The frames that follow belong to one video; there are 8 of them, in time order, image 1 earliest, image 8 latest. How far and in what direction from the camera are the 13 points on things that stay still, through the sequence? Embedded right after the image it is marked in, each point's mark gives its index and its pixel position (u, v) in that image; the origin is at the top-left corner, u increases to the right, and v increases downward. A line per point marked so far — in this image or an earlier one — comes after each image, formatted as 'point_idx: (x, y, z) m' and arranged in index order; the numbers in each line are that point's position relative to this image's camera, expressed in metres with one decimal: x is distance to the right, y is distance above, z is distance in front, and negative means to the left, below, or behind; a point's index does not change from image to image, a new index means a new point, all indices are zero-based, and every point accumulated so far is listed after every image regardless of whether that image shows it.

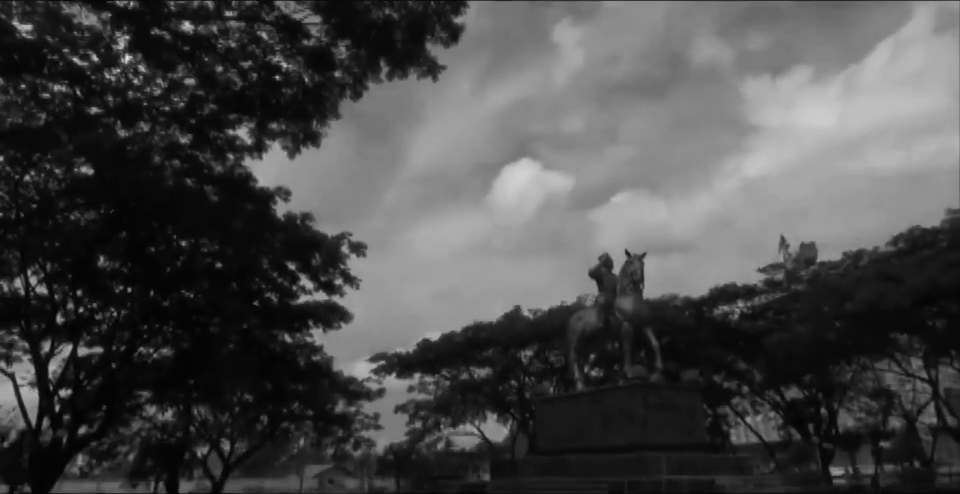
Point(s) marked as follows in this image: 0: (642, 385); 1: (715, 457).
0: (+5.0, -4.2, +19.2) m
1: (+7.1, -6.4, +18.9) m
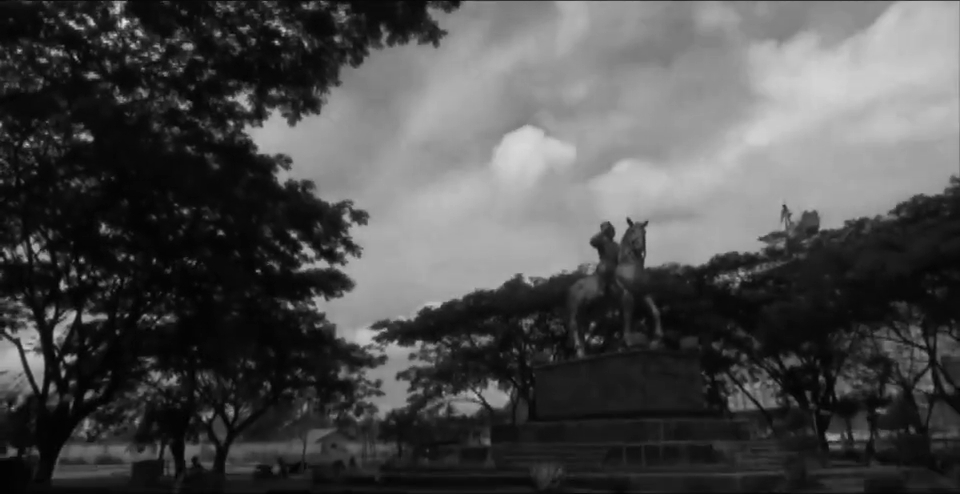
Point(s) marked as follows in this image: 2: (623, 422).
0: (+5.0, -3.2, +19.3) m
1: (+7.1, -5.4, +19.1) m
2: (+4.3, -5.3, +18.9) m
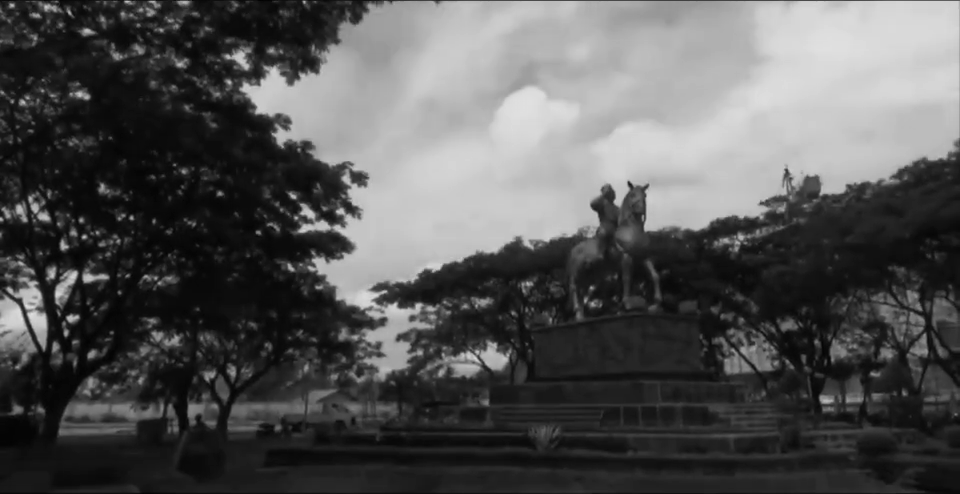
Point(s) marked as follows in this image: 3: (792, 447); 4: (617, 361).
0: (+5.0, -2.1, +19.4) m
1: (+7.1, -4.3, +19.4) m
2: (+4.3, -4.2, +19.1) m
3: (+8.6, -5.5, +17.3) m
4: (+4.3, -3.6, +19.6) m
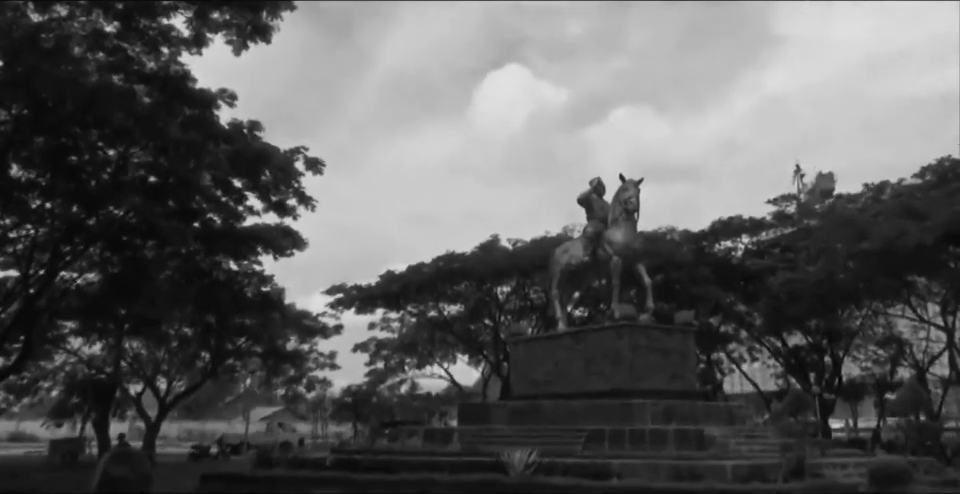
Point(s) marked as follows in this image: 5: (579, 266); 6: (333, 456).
0: (+4.2, -2.2, +17.1) m
1: (+6.2, -4.4, +17.2) m
2: (+3.4, -4.2, +16.8) m
3: (+7.7, -5.6, +15.1) m
4: (+3.4, -3.6, +17.3) m
5: (+2.9, -0.6, +18.0) m
6: (-4.2, -5.9, +17.6) m
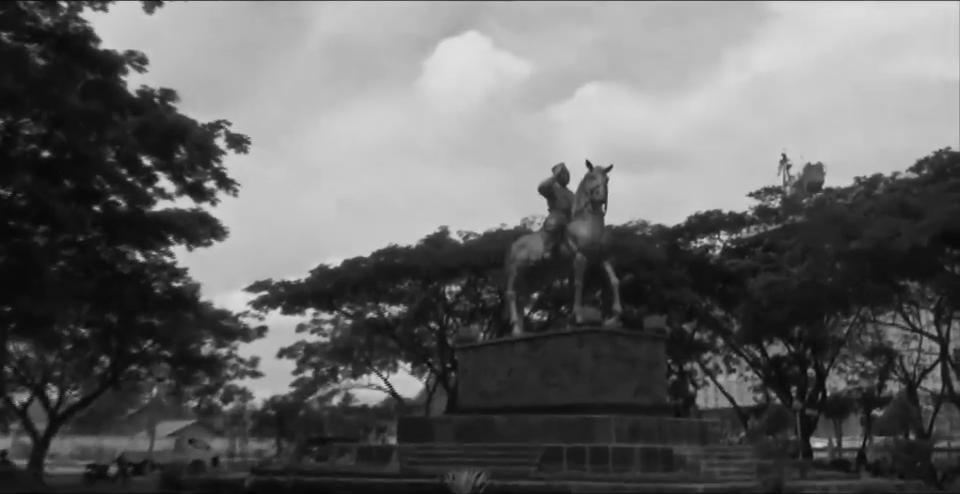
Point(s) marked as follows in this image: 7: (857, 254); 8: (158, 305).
0: (+2.8, -2.1, +15.1) m
1: (+4.8, -4.3, +15.3) m
2: (+2.1, -4.1, +14.8) m
3: (+6.4, -5.6, +13.4) m
4: (+2.0, -3.5, +15.3) m
5: (+1.5, -0.4, +15.9) m
6: (-5.6, -5.7, +15.3) m
7: (+11.7, -0.2, +19.5) m
8: (-9.4, -1.6, +18.7) m
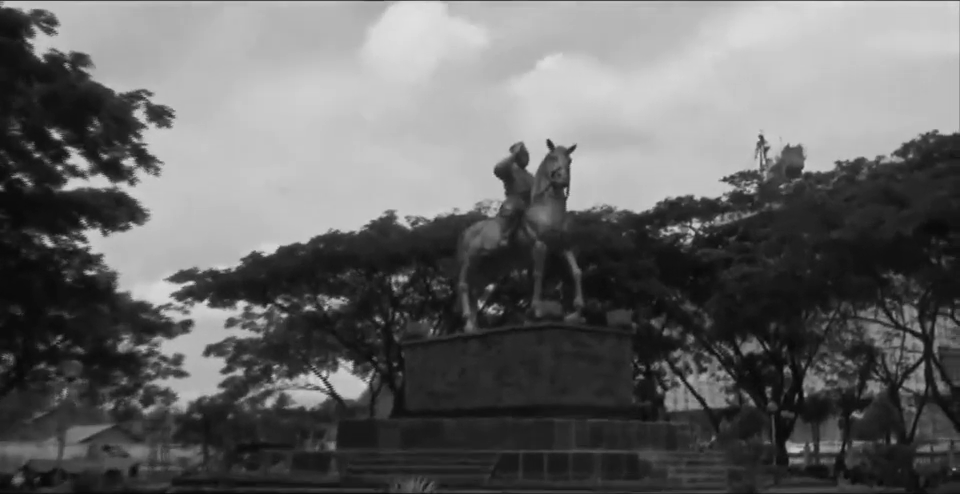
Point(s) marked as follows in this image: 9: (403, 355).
0: (+1.7, -1.8, +13.8) m
1: (+3.6, -4.0, +14.1) m
2: (+0.9, -3.9, +13.5) m
3: (+5.3, -5.4, +12.2) m
4: (+0.9, -3.2, +14.0) m
5: (+0.4, -0.2, +14.6) m
6: (-6.8, -5.4, +13.8) m
7: (+10.4, 0.0, +18.4) m
8: (-10.7, -1.2, +17.0) m
9: (-1.9, -2.8, +15.8) m
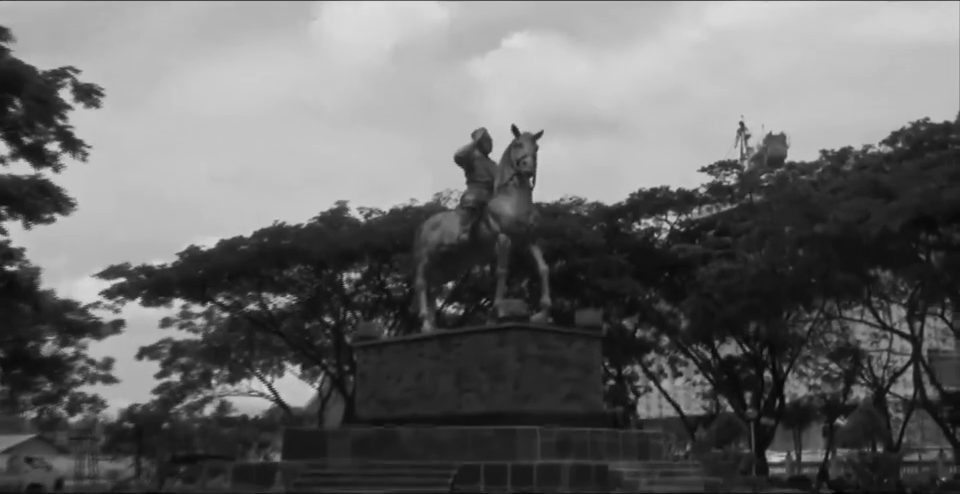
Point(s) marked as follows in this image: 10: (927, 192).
0: (+0.8, -1.7, +12.8) m
1: (+2.8, -3.9, +13.1) m
2: (+0.1, -3.7, +12.5) m
3: (+4.4, -5.3, +11.2) m
4: (0.0, -3.1, +12.9) m
5: (-0.5, 0.0, +13.5) m
6: (-7.6, -5.2, +12.6) m
7: (+9.5, +0.2, +17.5) m
8: (-11.6, -1.1, +15.7) m
9: (-2.8, -2.6, +14.7) m
10: (+11.0, +1.3, +15.3) m
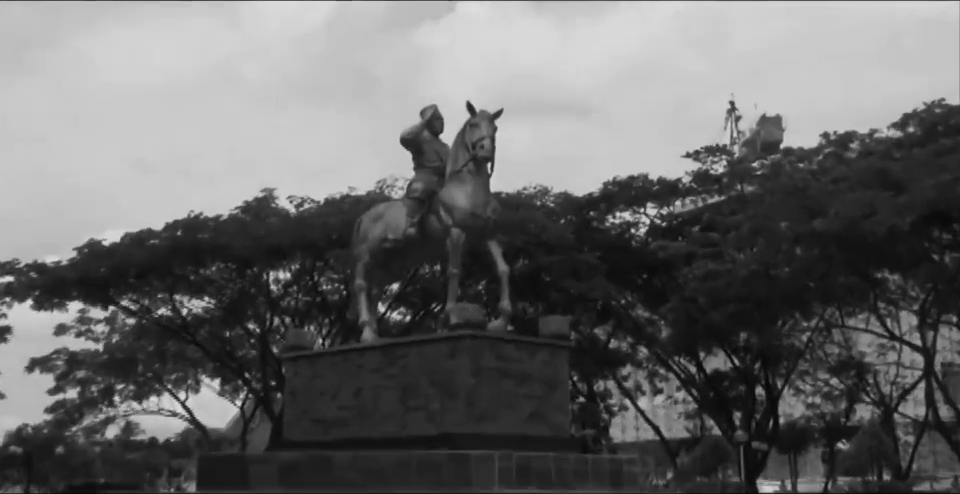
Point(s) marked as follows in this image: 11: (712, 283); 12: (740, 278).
0: (-0.1, -1.6, +11.0) m
1: (+1.8, -3.9, +11.3) m
2: (-0.9, -3.7, +10.7) m
3: (+3.5, -5.3, +9.5) m
4: (-0.9, -3.1, +11.2) m
5: (-1.4, 0.0, +11.7) m
6: (-8.6, -5.1, +10.8) m
7: (+8.5, +0.2, +15.8) m
8: (-12.5, -0.9, +13.8) m
9: (-3.7, -2.5, +12.9) m
10: (+10.1, +1.3, +13.7) m
11: (+7.4, -1.1, +19.4) m
12: (+7.9, -0.9, +18.7) m
